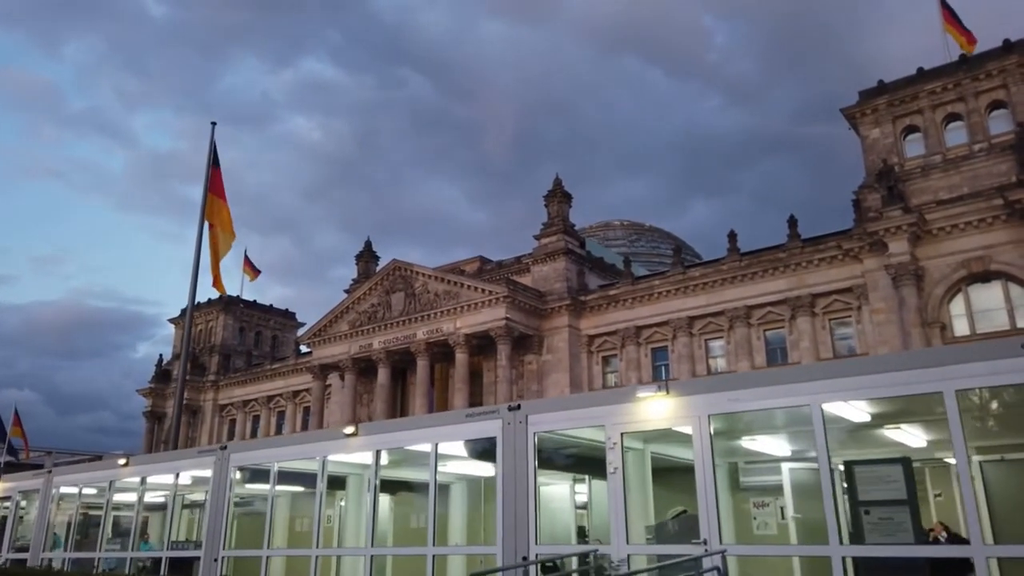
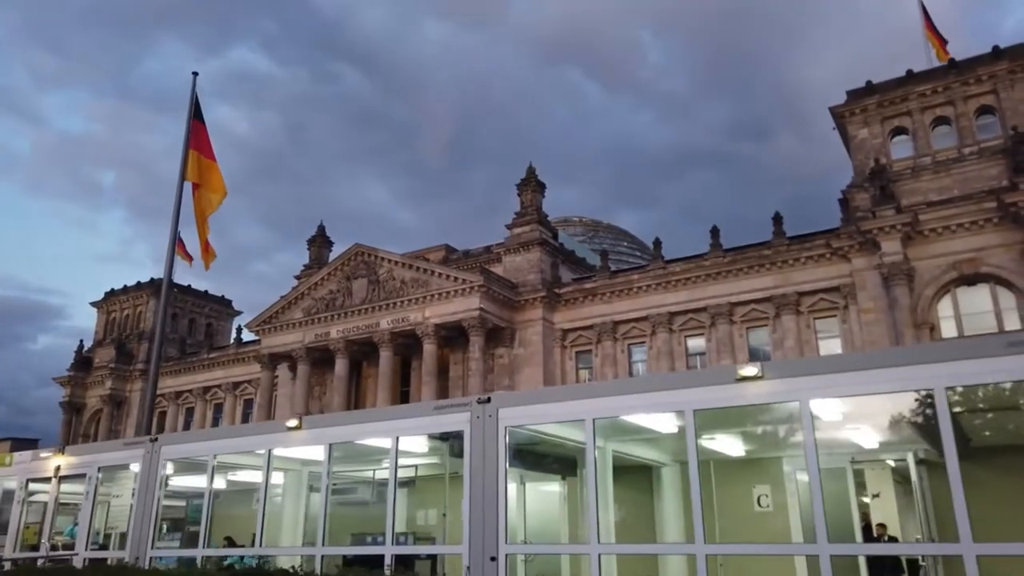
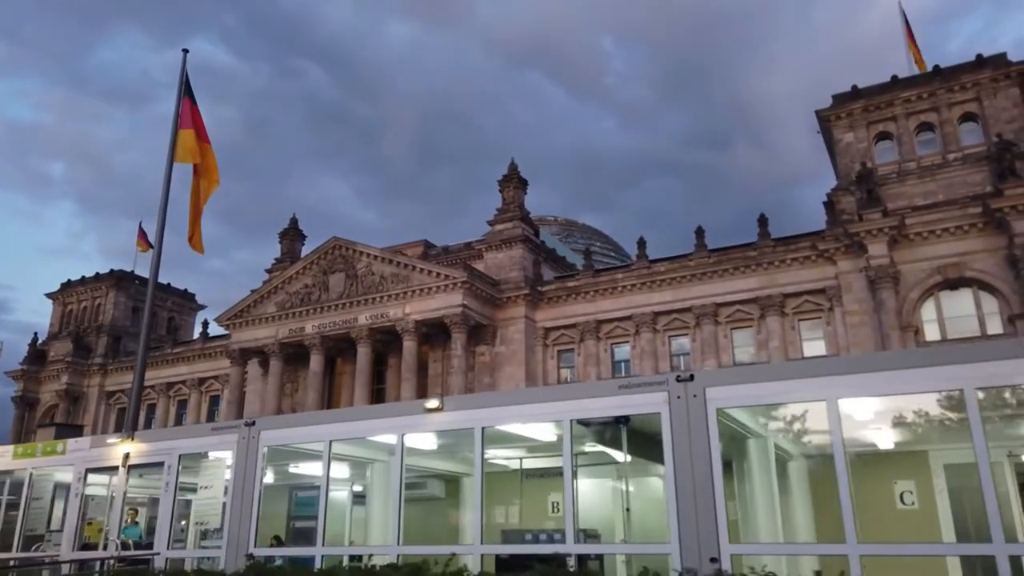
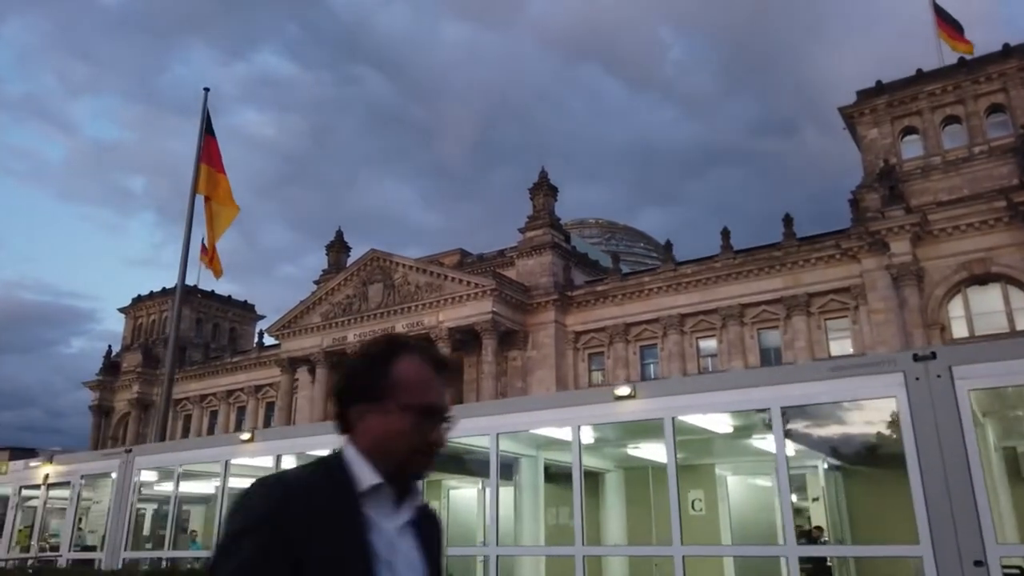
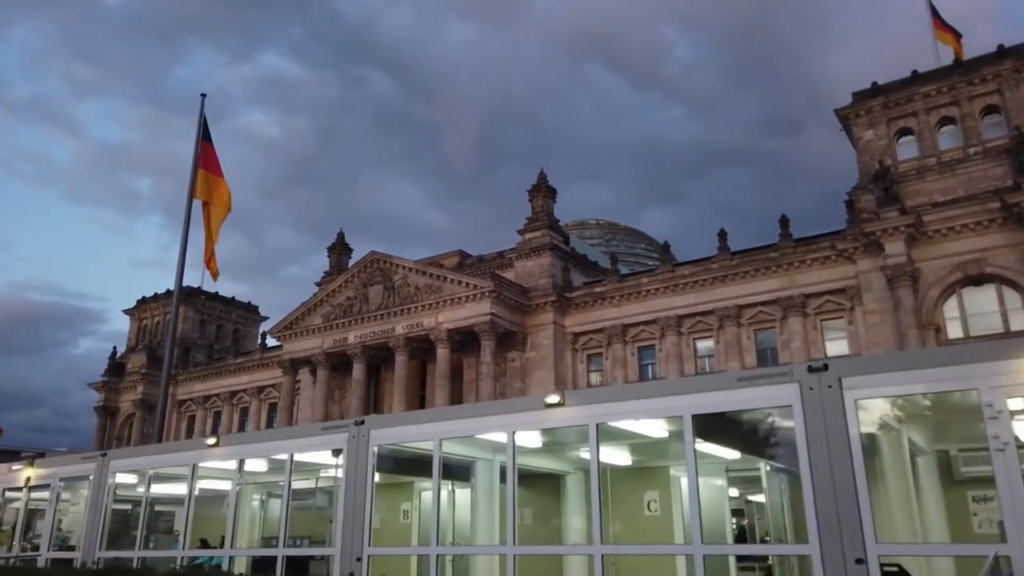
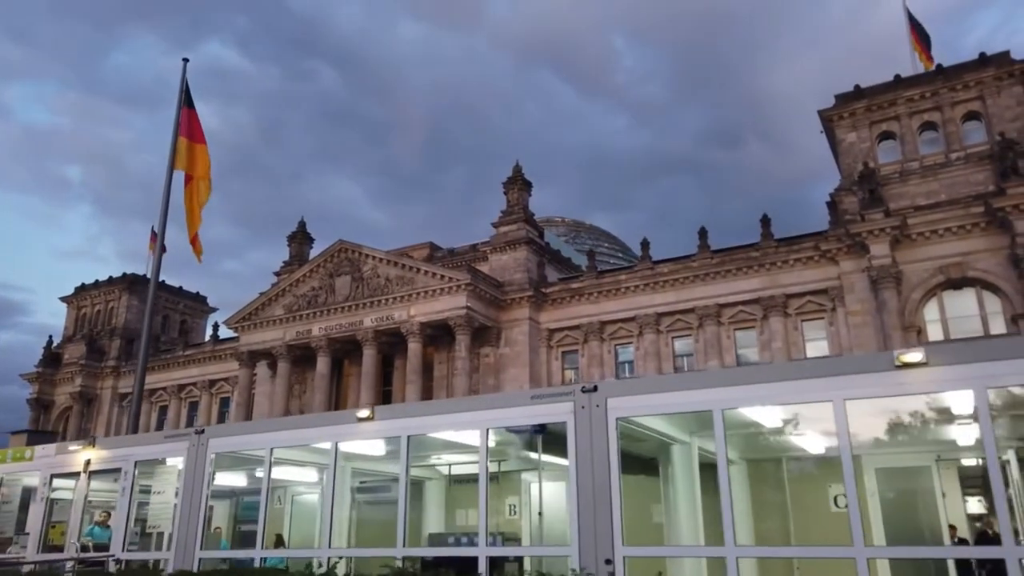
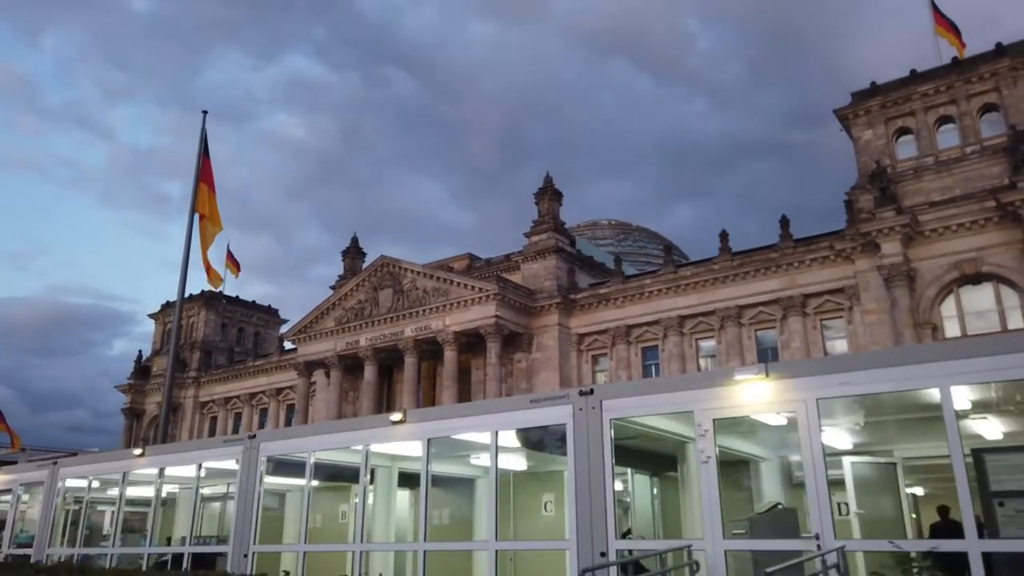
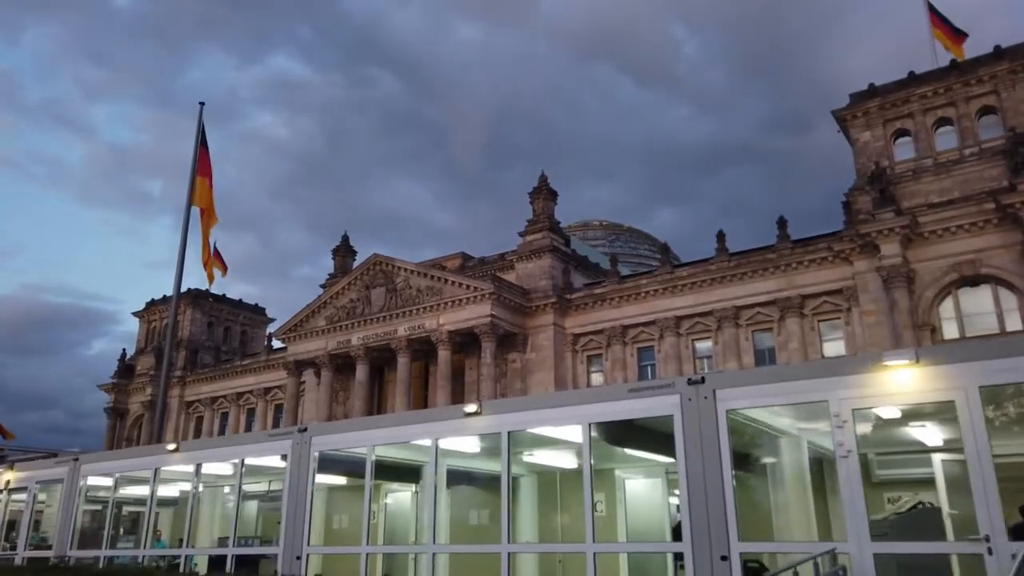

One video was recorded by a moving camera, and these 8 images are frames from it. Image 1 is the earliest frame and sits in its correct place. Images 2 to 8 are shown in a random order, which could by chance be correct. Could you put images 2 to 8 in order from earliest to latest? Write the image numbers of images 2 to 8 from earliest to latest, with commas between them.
7, 8, 5, 4, 2, 6, 3
